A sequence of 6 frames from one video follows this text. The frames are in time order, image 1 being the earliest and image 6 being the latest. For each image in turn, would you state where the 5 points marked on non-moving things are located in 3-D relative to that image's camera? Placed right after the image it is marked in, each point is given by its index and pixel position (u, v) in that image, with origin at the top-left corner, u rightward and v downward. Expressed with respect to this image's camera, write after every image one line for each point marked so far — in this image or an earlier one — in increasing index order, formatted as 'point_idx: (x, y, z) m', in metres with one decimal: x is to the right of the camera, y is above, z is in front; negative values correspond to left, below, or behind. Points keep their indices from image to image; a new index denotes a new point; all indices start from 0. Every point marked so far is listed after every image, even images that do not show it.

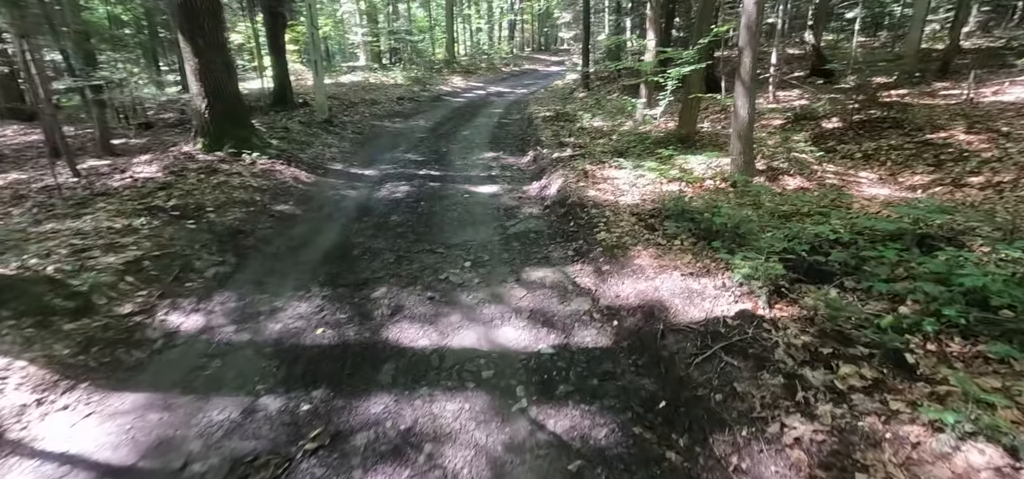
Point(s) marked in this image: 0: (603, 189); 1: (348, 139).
0: (+1.5, +0.8, +8.2) m
1: (-5.1, +3.1, +15.1) m
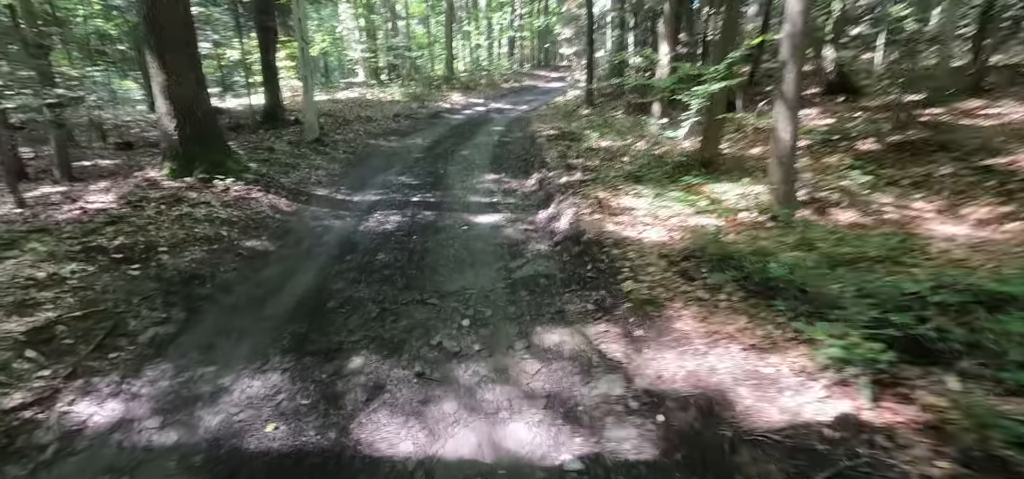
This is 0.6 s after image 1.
0: (+1.6, +0.3, +7.1) m
1: (-5.0, +2.3, +14.1) m
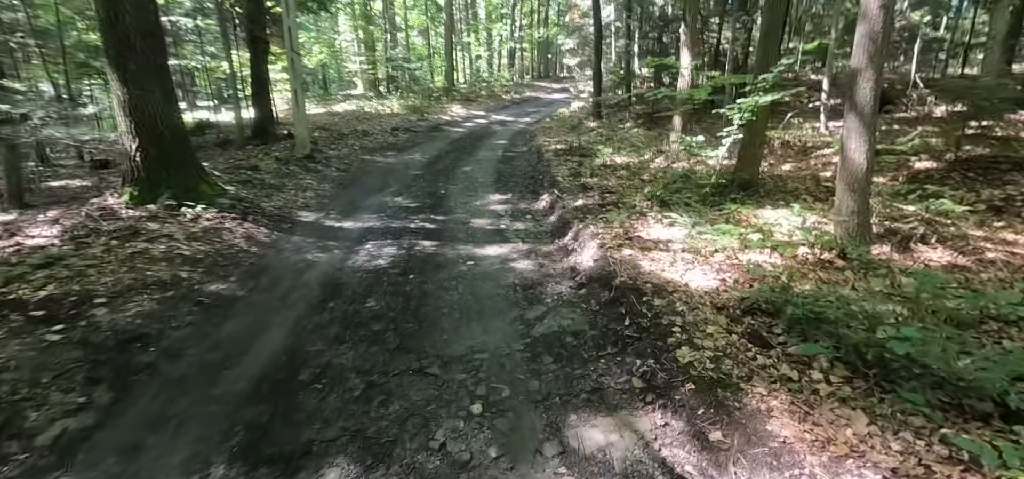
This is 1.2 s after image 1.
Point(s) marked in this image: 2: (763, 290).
0: (+1.8, -0.2, +6.0) m
1: (-4.8, +1.6, +13.0) m
2: (+2.6, -0.5, +5.0) m
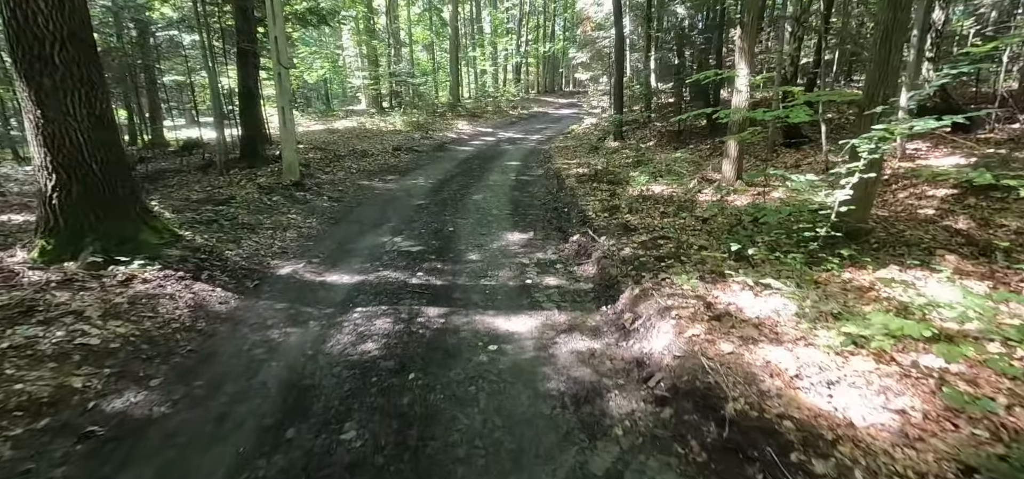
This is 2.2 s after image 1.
0: (+2.2, -1.0, +4.0) m
1: (-4.4, +0.6, +11.1) m
2: (+2.9, -1.2, +3.0) m
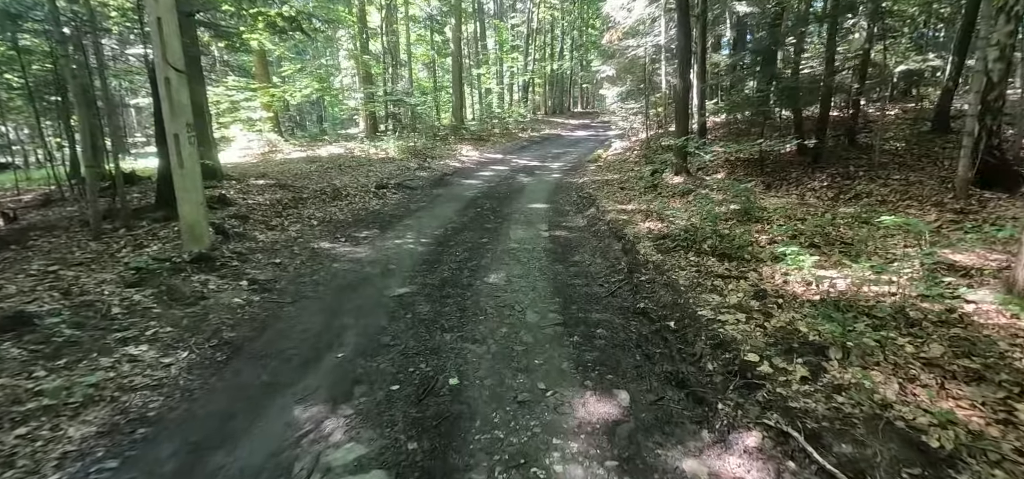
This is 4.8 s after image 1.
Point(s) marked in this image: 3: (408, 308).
0: (+2.8, -2.3, -1.2) m
1: (-3.7, -1.1, +6.0) m
2: (+3.6, -2.5, -2.2) m
3: (-1.5, -0.9, +6.9) m
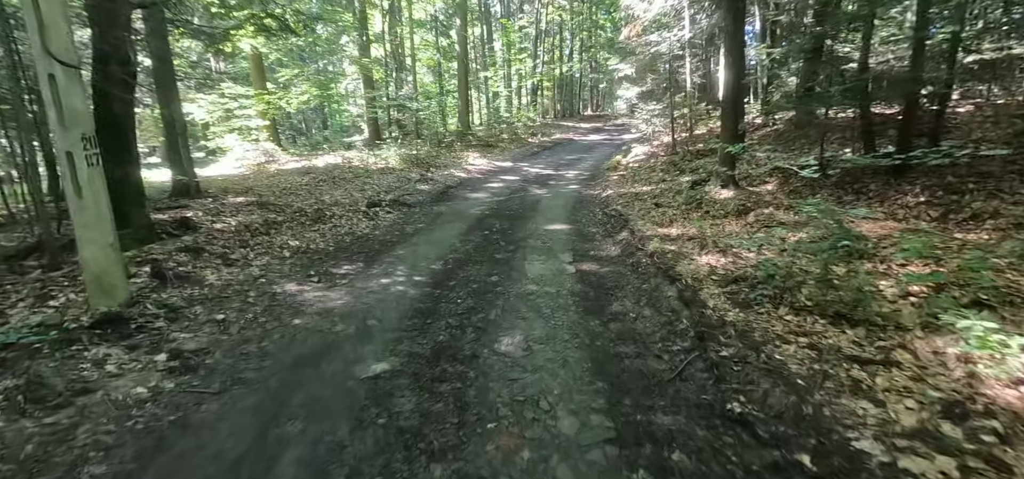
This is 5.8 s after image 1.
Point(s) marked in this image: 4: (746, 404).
0: (+2.9, -2.8, -3.5) m
1: (-3.5, -1.7, +3.8) m
2: (+3.6, -3.0, -4.6) m
3: (-1.3, -1.5, +4.7) m
4: (+2.0, -1.4, +4.2) m
